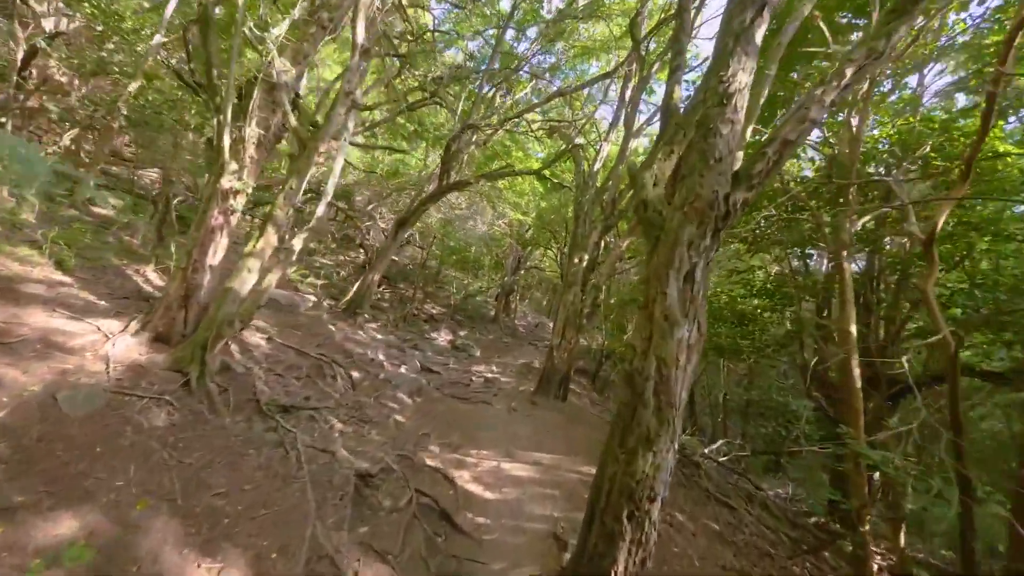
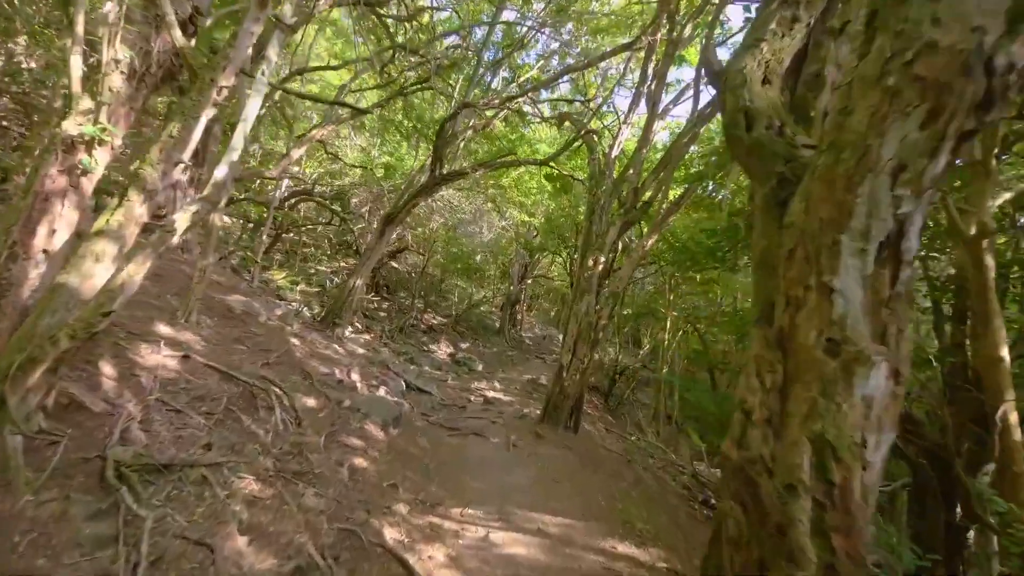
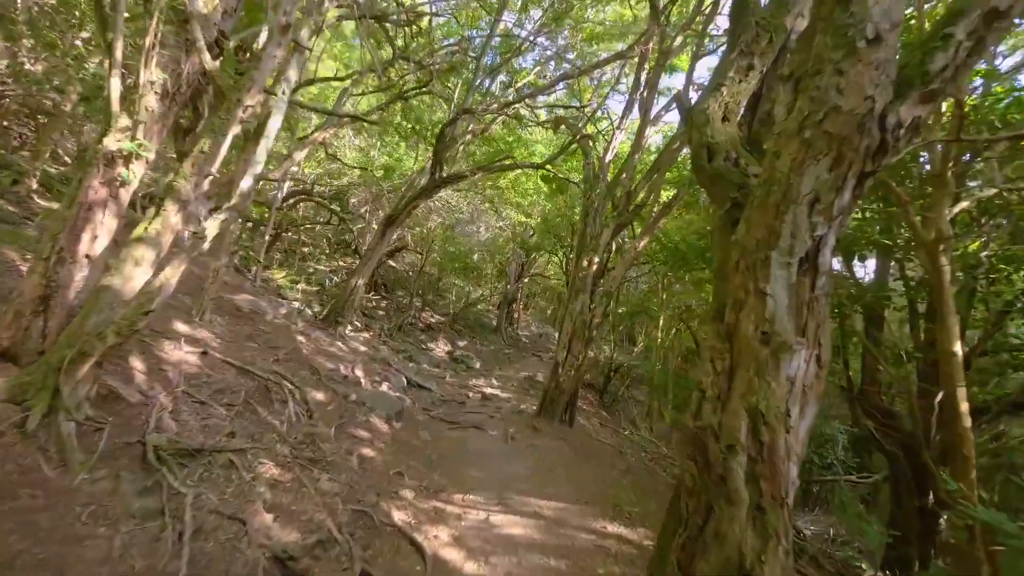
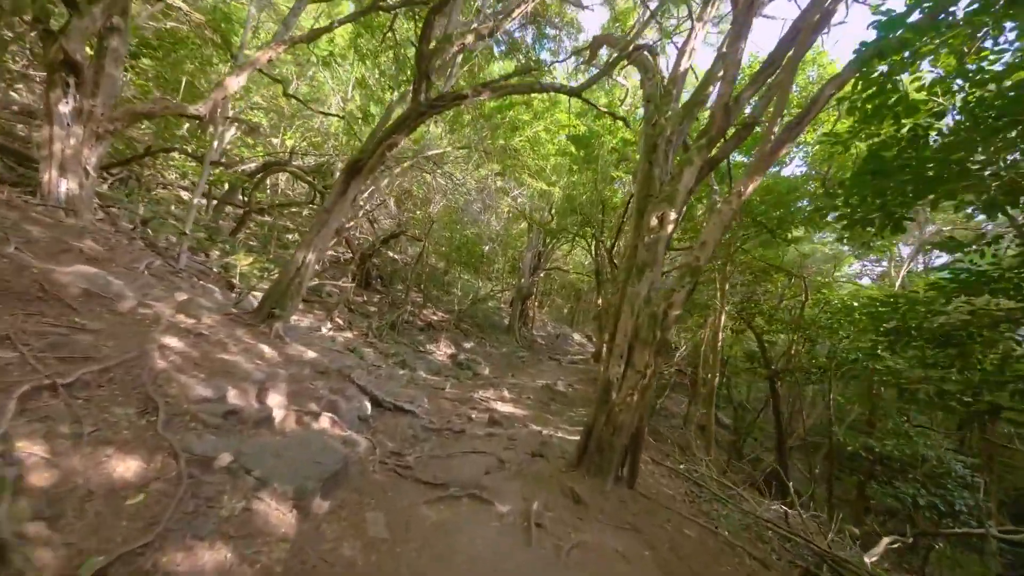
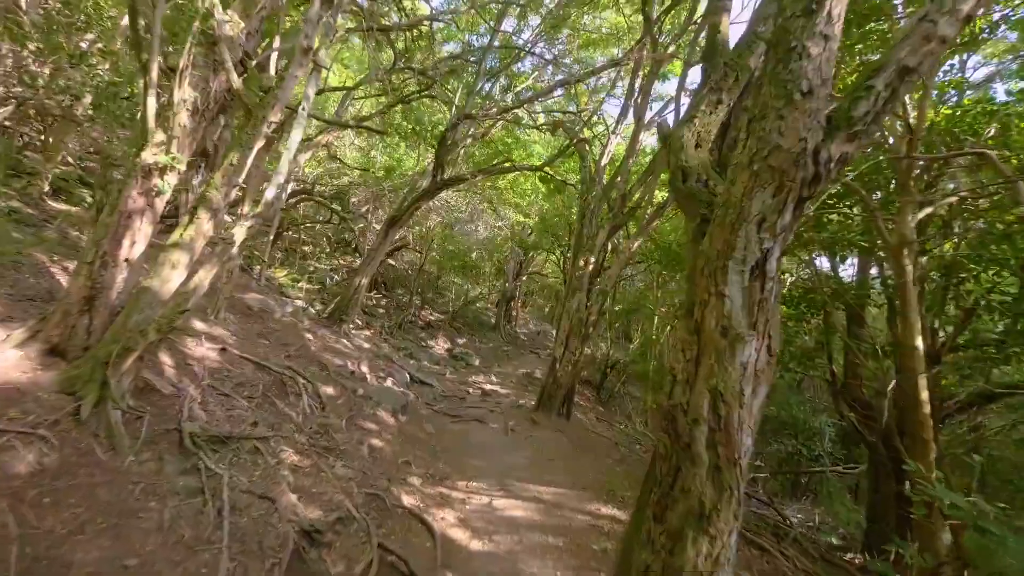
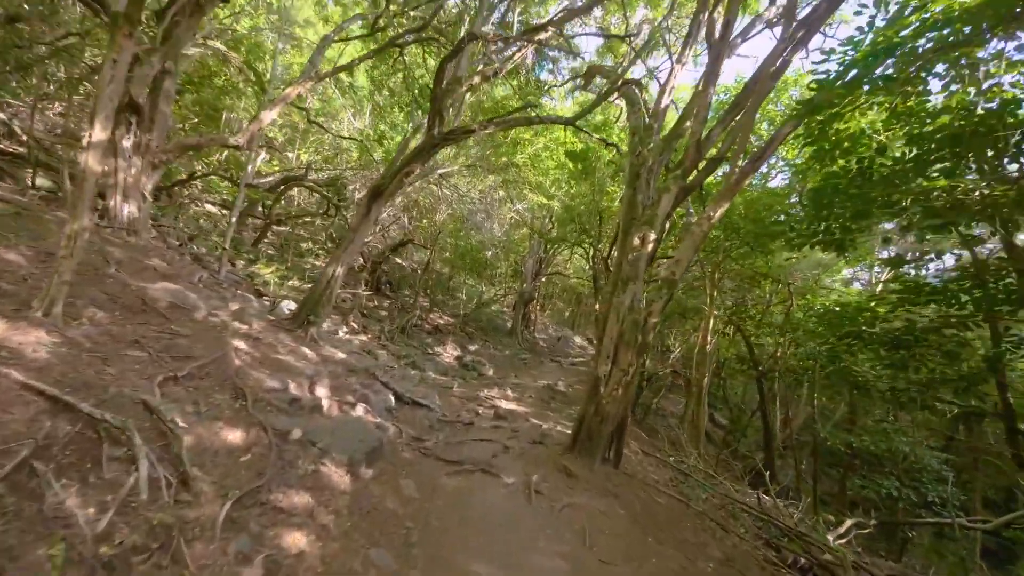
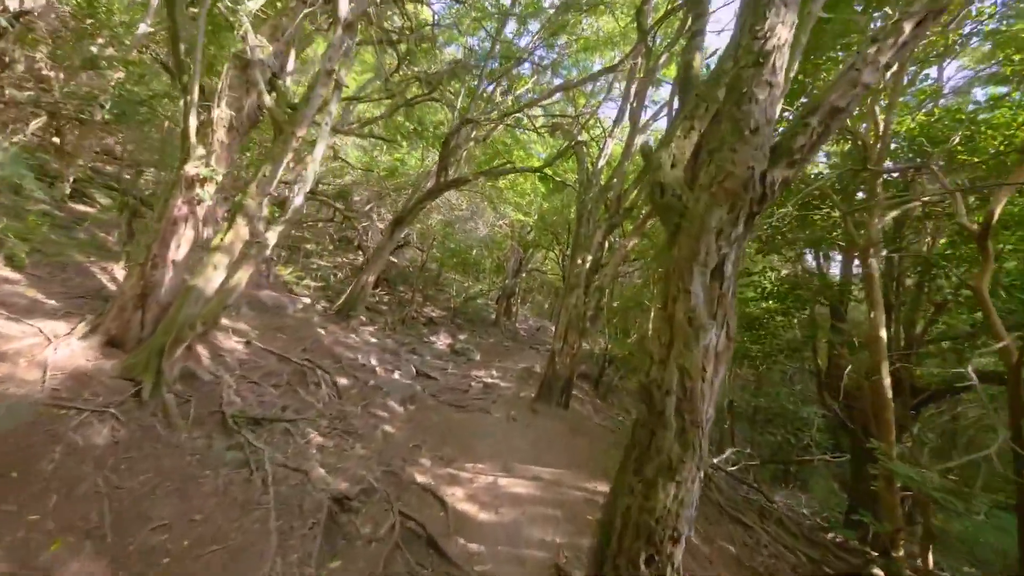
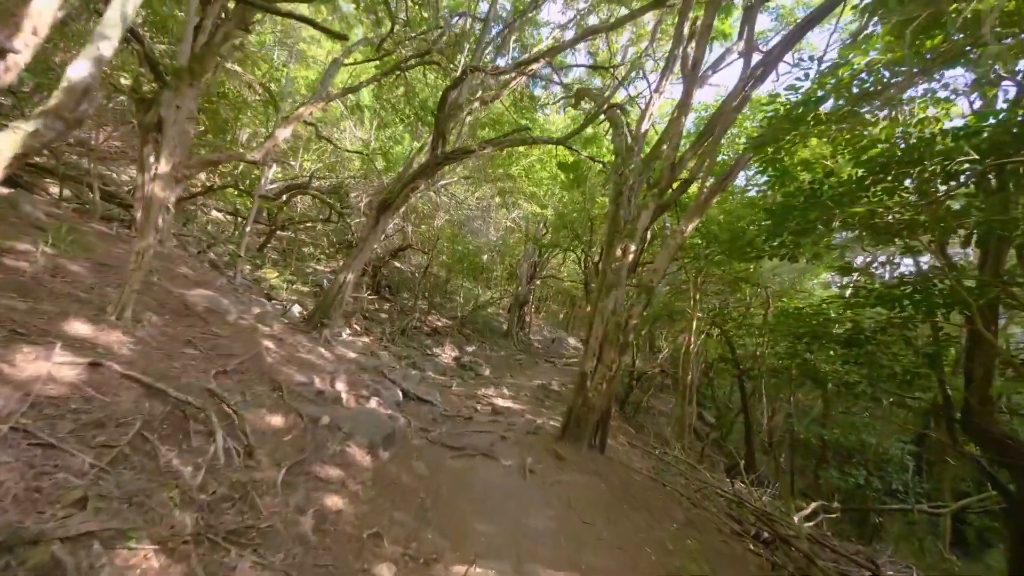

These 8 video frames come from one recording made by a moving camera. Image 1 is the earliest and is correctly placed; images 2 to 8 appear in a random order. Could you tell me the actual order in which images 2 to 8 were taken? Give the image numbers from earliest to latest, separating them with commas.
7, 5, 3, 2, 8, 6, 4
